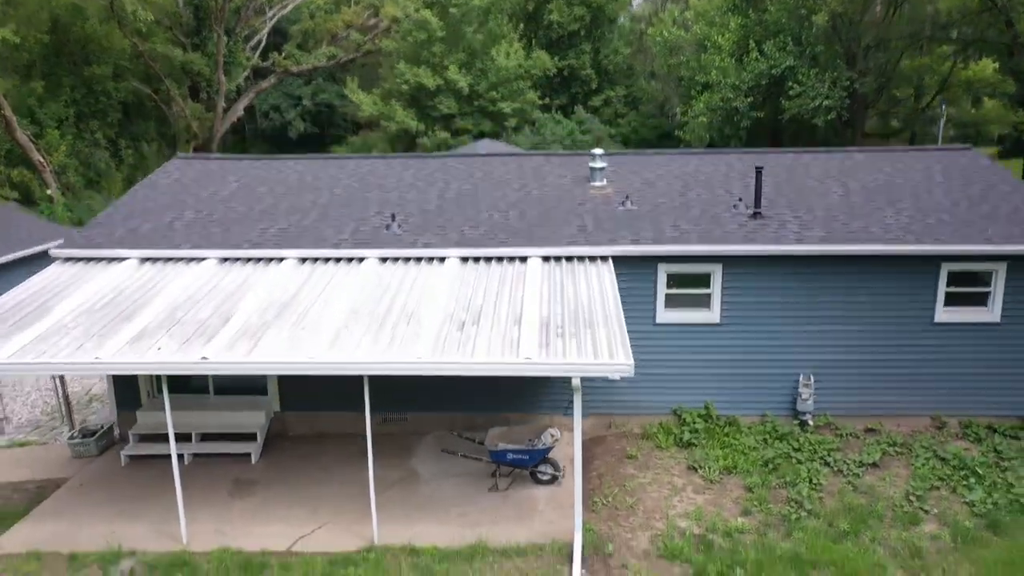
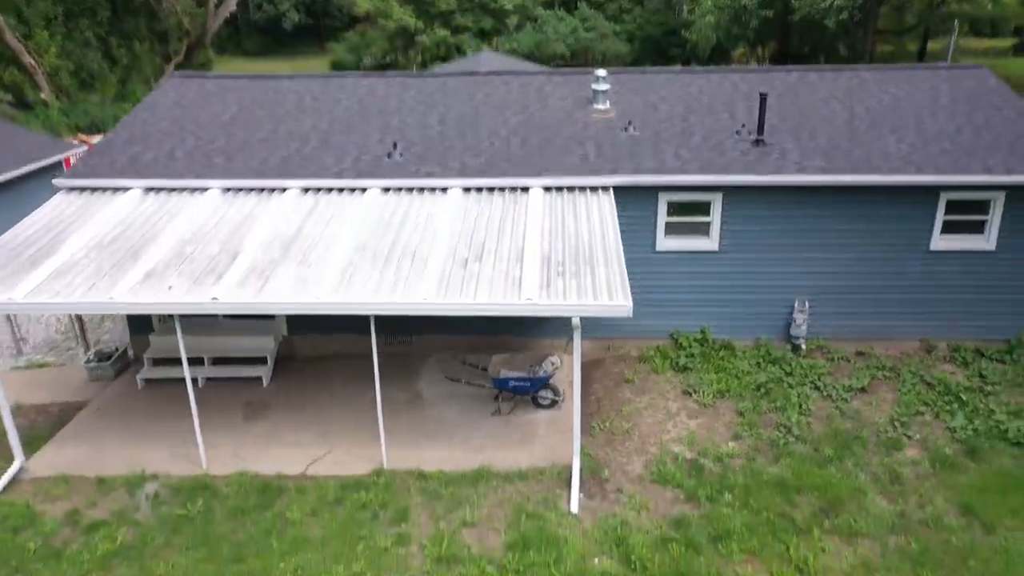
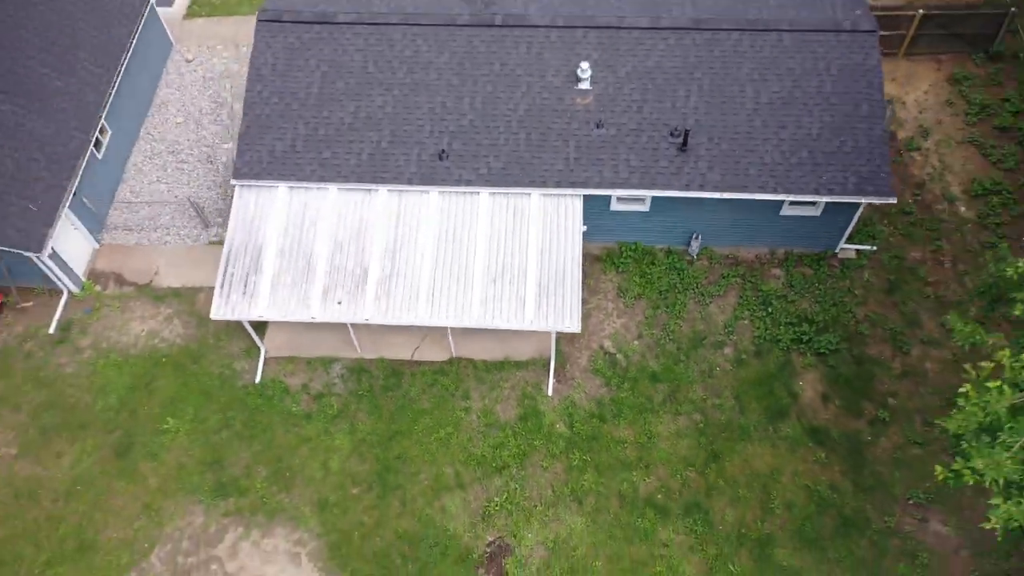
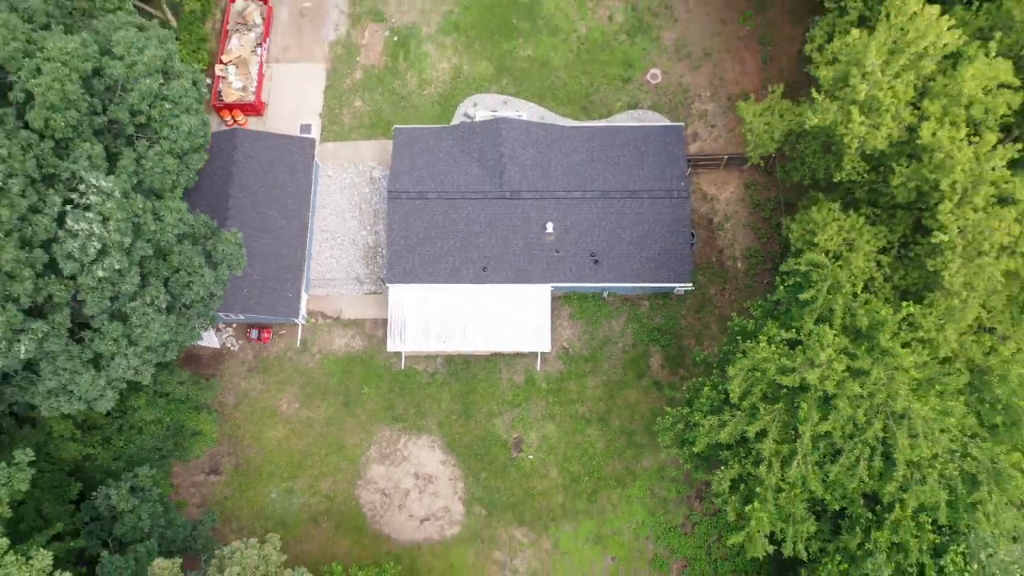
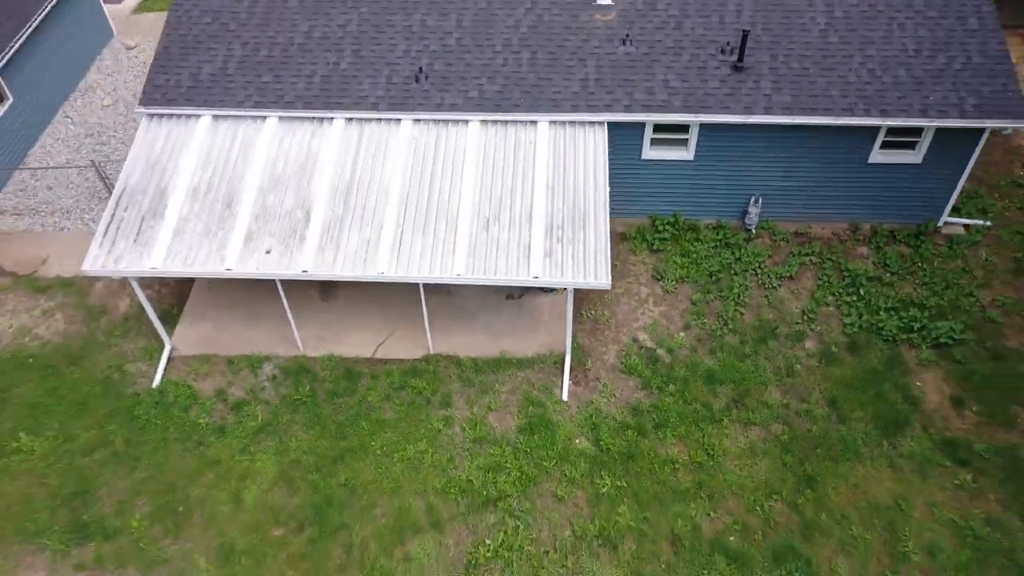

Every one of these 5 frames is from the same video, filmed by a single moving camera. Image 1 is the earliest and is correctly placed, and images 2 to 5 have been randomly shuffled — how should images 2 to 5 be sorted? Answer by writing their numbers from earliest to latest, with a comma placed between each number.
2, 5, 3, 4
